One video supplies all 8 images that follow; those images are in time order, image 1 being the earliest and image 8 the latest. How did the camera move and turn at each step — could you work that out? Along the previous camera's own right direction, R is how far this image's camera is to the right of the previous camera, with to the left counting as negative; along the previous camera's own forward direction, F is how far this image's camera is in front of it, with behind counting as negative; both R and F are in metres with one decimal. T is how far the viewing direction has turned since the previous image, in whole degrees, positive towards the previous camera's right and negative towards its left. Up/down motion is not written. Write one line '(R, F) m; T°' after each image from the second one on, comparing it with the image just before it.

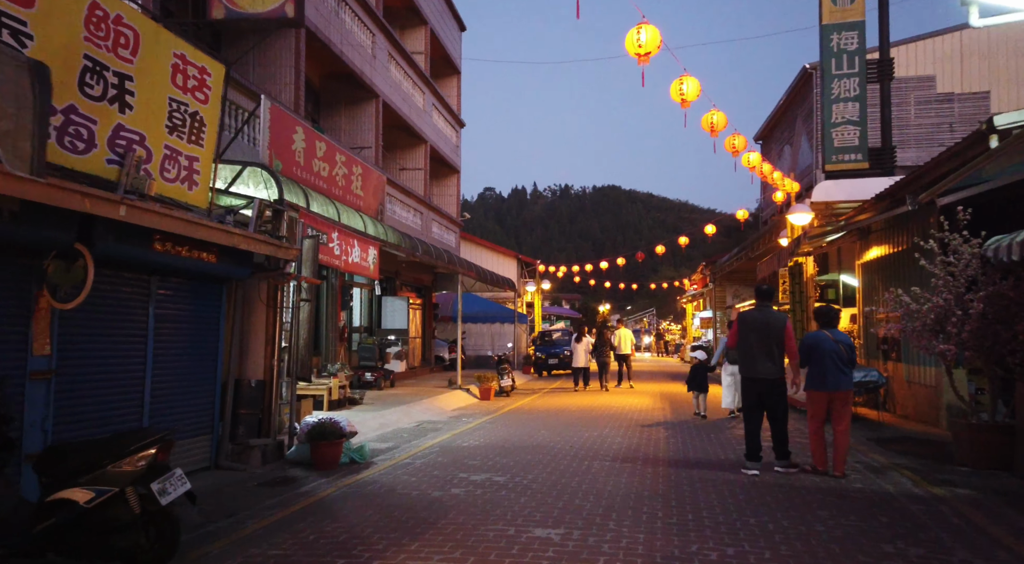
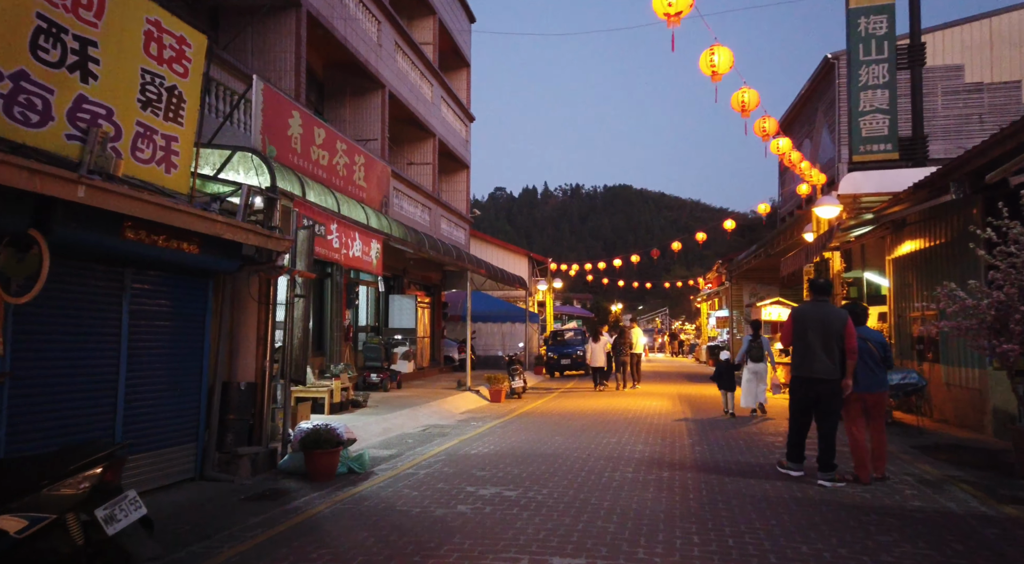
(0.0, +0.7) m; -1°
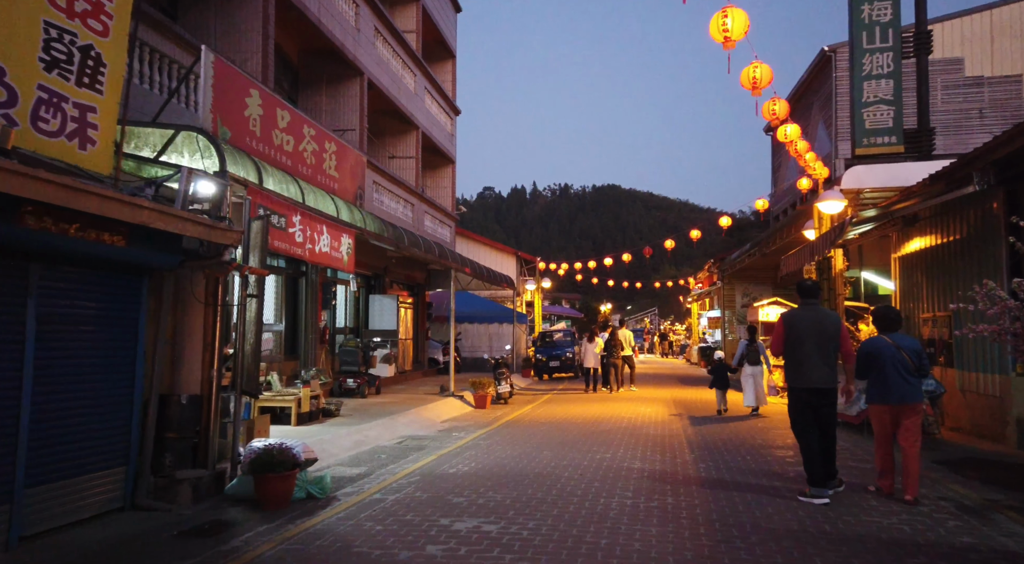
(+0.1, +1.0) m; +1°
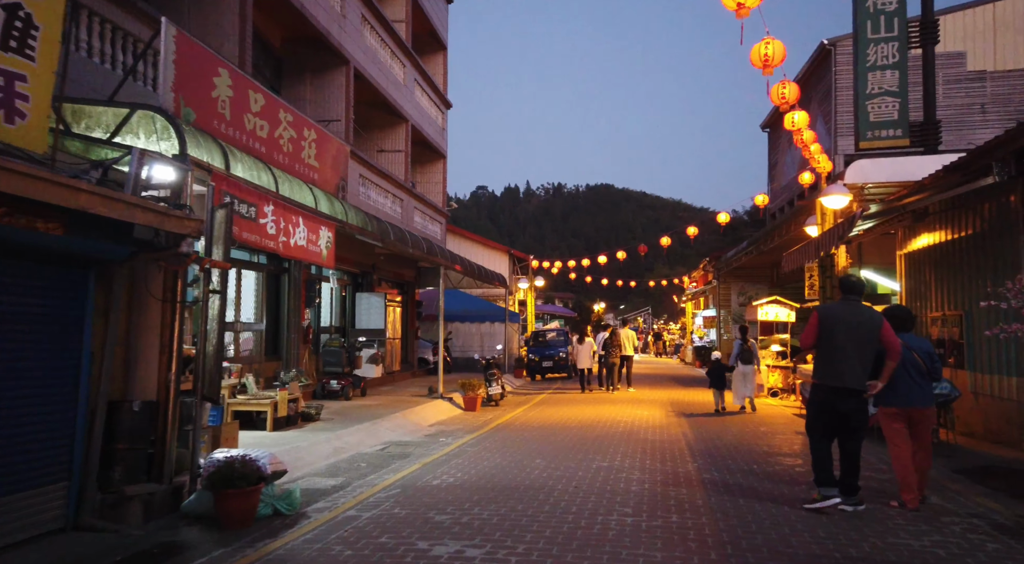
(0.0, +0.6) m; 0°
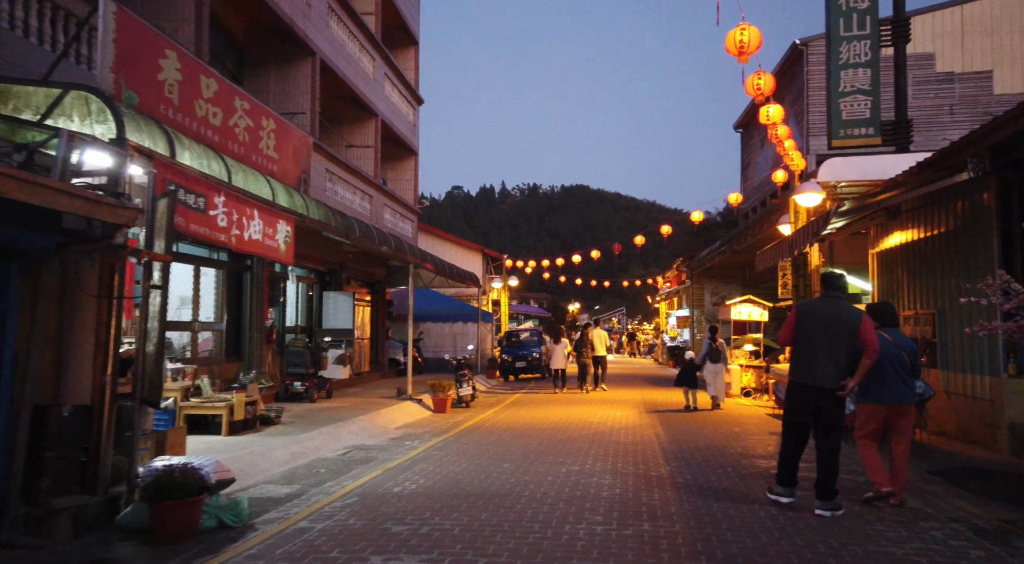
(+0.1, +0.4) m; +2°
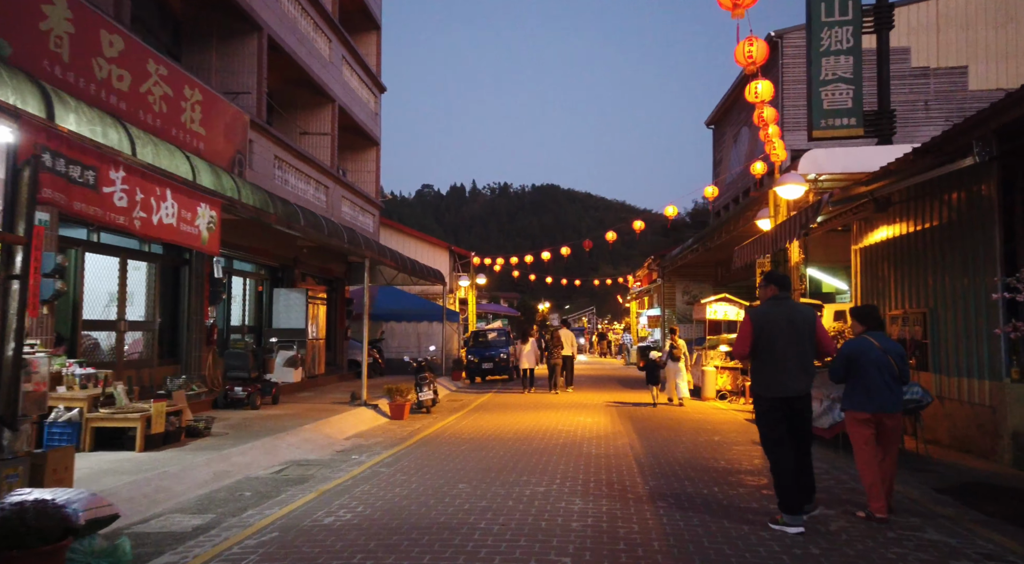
(+0.1, +1.1) m; +2°
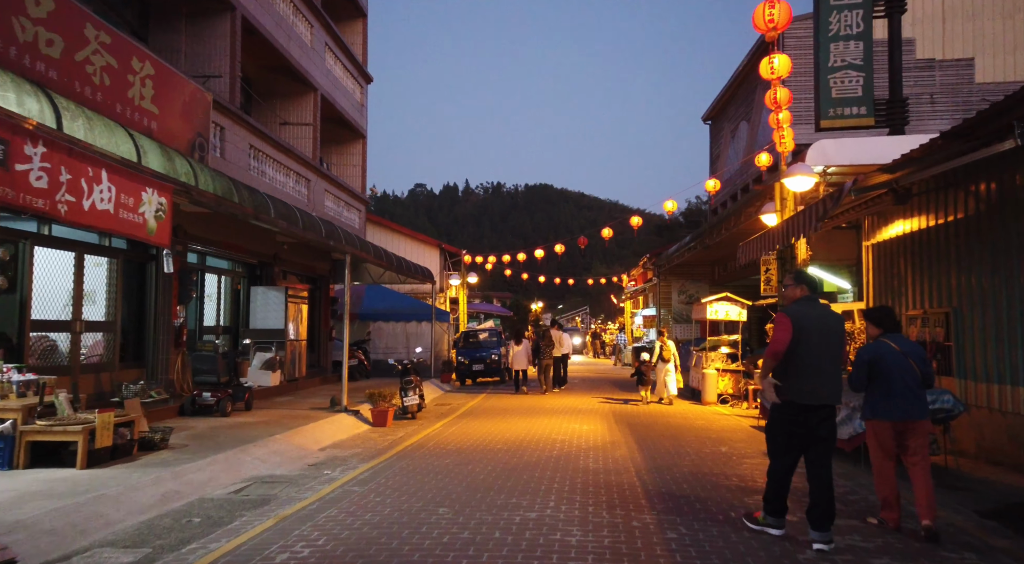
(0.0, +0.9) m; 0°
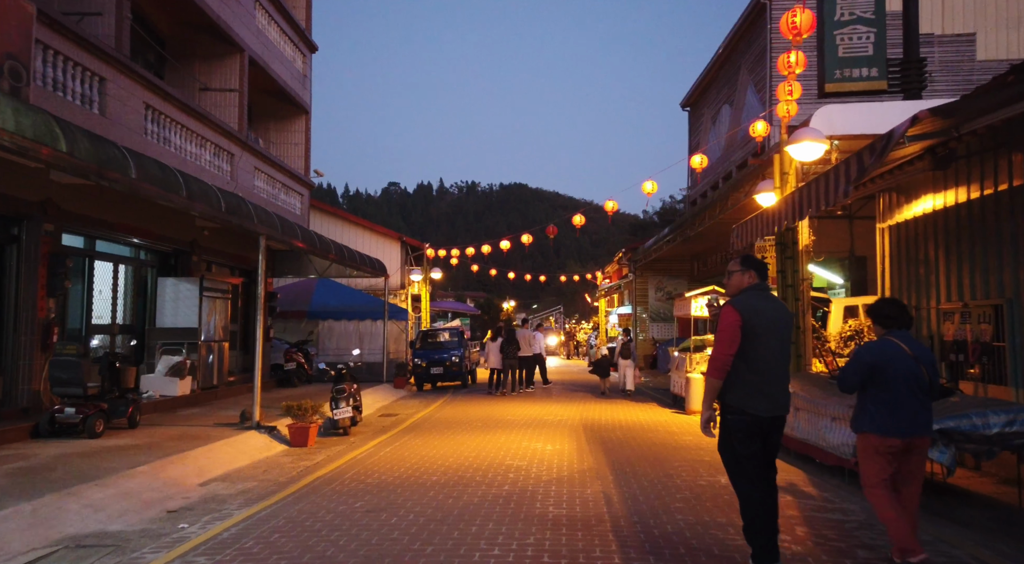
(+0.4, +2.4) m; +2°
